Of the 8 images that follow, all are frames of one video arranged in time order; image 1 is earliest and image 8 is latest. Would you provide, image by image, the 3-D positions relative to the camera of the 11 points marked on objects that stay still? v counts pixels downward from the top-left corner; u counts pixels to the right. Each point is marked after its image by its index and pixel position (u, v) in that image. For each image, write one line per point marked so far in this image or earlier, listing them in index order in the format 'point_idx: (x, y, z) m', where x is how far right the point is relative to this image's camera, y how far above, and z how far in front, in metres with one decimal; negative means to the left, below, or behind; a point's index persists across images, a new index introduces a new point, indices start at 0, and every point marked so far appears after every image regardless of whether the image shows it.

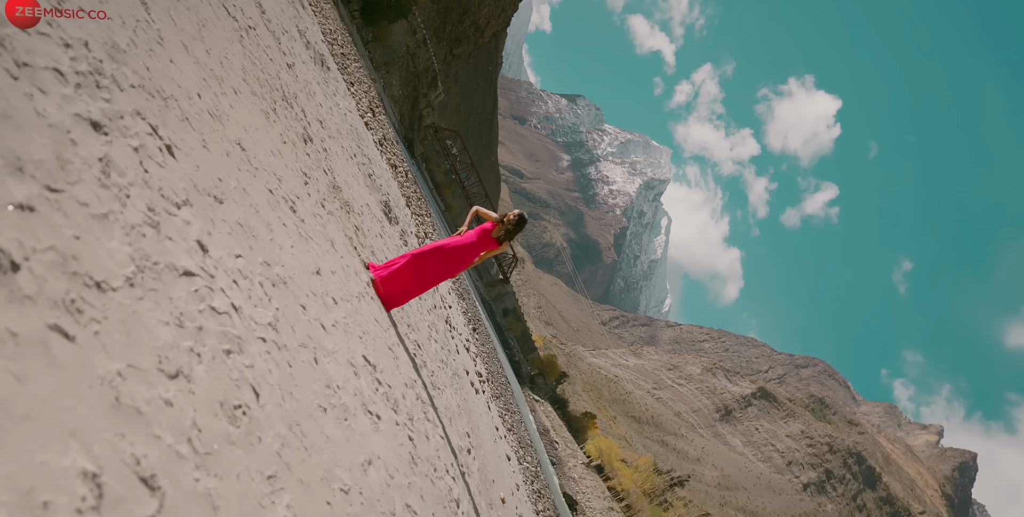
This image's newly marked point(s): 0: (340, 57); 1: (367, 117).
0: (-3.5, +4.1, +12.4) m
1: (-2.9, +3.0, +12.3) m
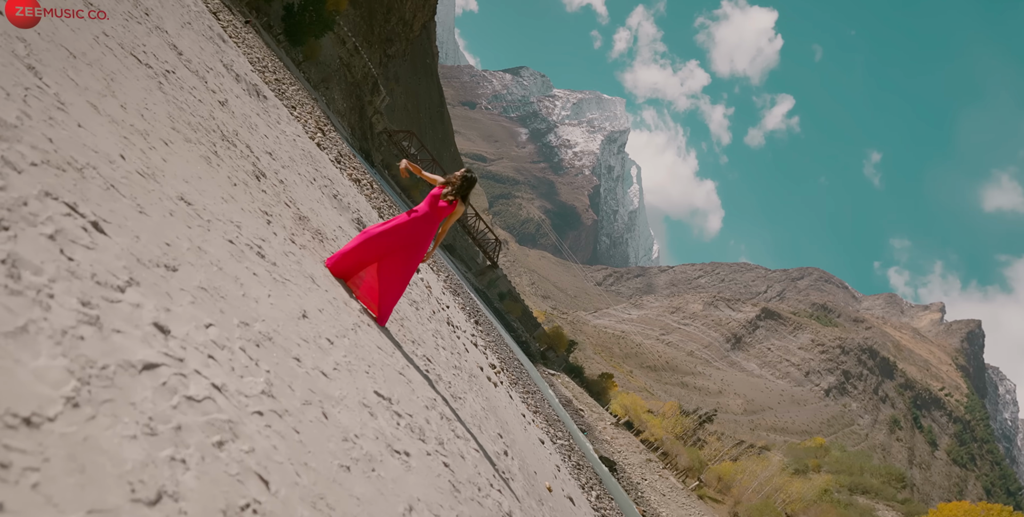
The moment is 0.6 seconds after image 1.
0: (-4.7, +3.4, +11.9) m
1: (-3.8, +2.5, +12.0) m
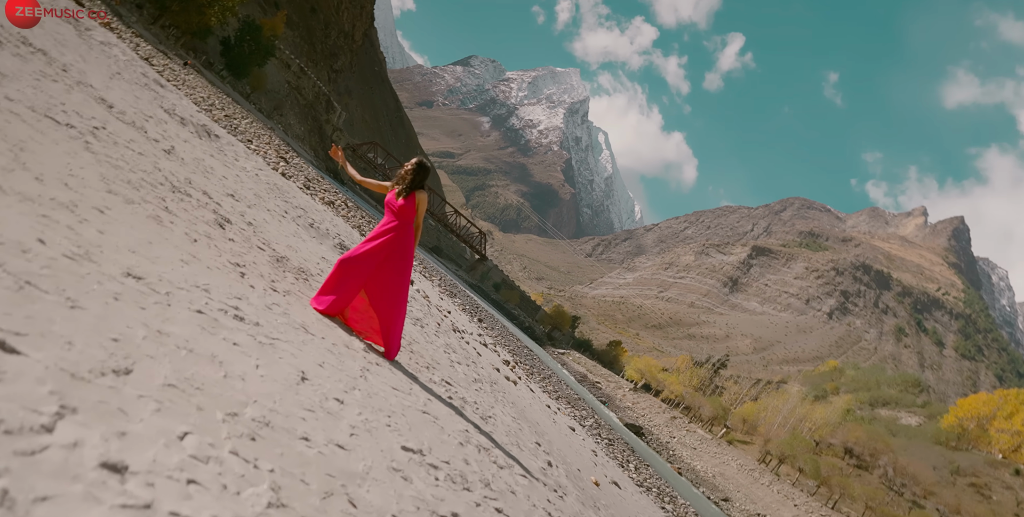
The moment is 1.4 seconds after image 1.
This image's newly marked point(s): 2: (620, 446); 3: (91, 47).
0: (-5.4, +2.6, +11.4) m
1: (-4.4, +1.8, +11.5) m
2: (+2.8, -5.0, +16.1) m
3: (-5.1, +2.6, +7.4) m
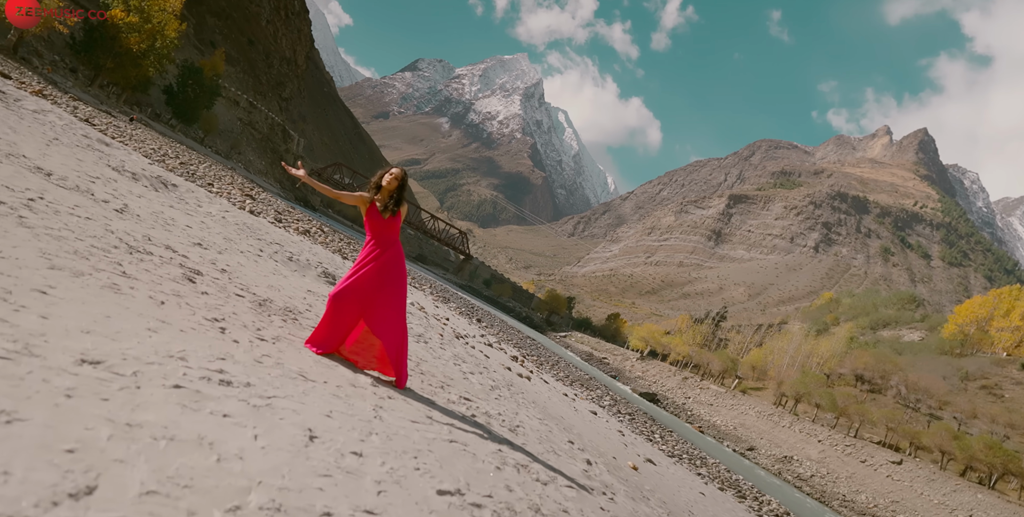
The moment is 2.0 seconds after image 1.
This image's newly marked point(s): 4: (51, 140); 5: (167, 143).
0: (-6.0, +1.6, +11.0) m
1: (-4.9, +1.0, +11.1) m
2: (+3.4, -4.2, +15.9) m
3: (-5.6, +1.6, +6.9) m
4: (-5.1, +1.3, +6.7) m
5: (-9.8, +3.3, +17.2) m
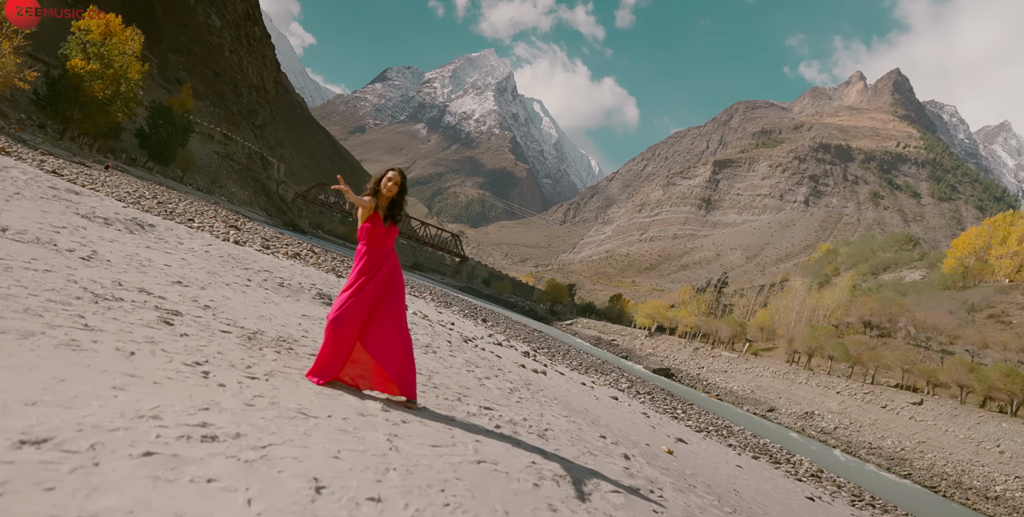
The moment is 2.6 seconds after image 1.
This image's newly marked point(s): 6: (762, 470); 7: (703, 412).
0: (-6.2, +0.9, +10.7) m
1: (-5.0, +0.5, +10.8) m
2: (+3.9, -3.6, +15.7) m
3: (-5.8, +0.9, +6.6) m
4: (-5.2, +0.7, +6.4) m
5: (-10.2, +2.0, +16.9) m
6: (+3.1, -2.7, +7.6) m
7: (+5.1, -4.1, +16.3) m
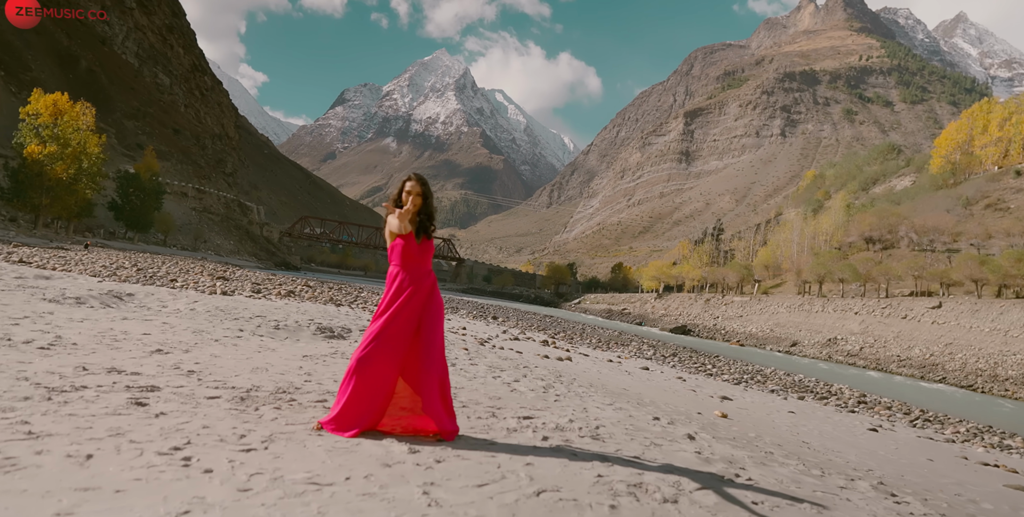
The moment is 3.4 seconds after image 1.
0: (-6.3, -0.3, +10.2) m
1: (-5.0, -0.5, +10.3) m
2: (+4.5, -2.5, +15.4) m
3: (-5.8, -0.2, +6.2) m
4: (-5.3, -0.4, +6.0) m
5: (-10.5, +0.1, +16.4) m
6: (+3.6, -1.8, +7.2) m
7: (+5.8, -2.7, +16.0) m
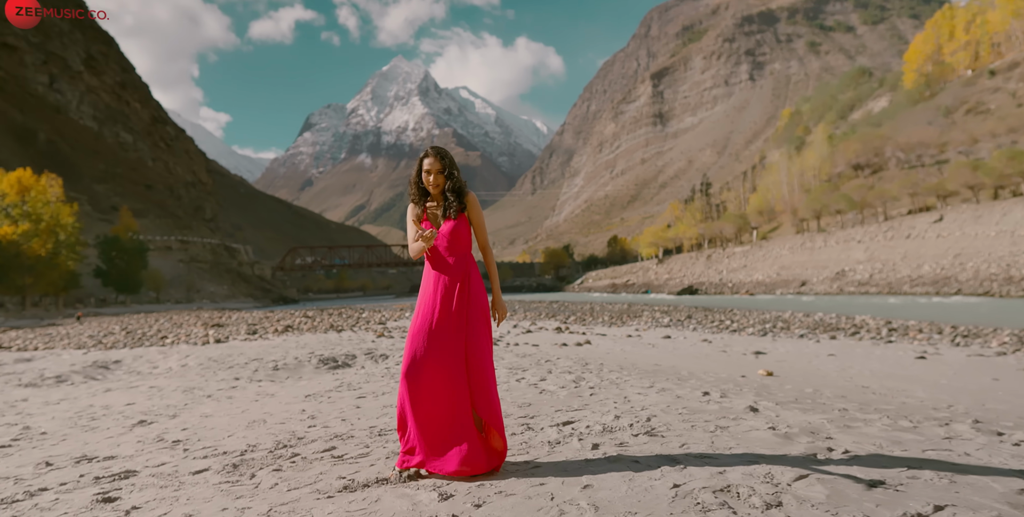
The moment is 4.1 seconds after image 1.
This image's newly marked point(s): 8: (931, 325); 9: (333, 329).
0: (-6.2, -1.3, +9.8) m
1: (-4.9, -1.2, +9.9) m
2: (+4.8, -1.4, +15.0) m
3: (-5.7, -1.2, +5.7) m
4: (-5.1, -1.2, +5.5) m
5: (-10.4, -1.7, +15.9) m
6: (+3.9, -1.0, +6.9) m
7: (+6.1, -1.4, +15.7) m
8: (+7.4, -1.2, +10.7) m
9: (-3.2, -1.3, +10.9) m
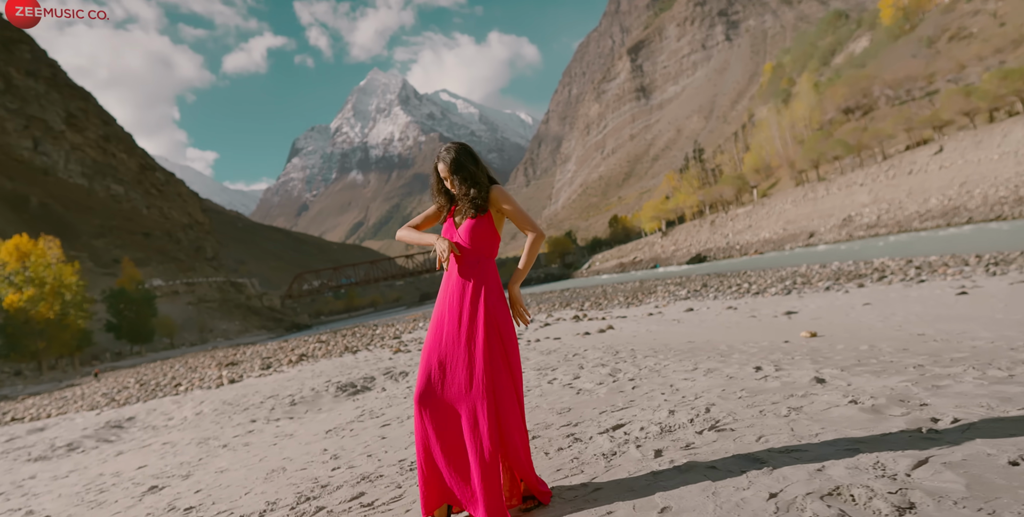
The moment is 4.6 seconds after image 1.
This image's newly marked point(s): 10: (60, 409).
0: (-5.8, -2.1, +9.6) m
1: (-4.6, -1.8, +9.7) m
2: (+5.1, -0.6, +14.7) m
3: (-5.4, -2.0, +5.5) m
4: (-4.8, -1.9, +5.3) m
5: (-9.9, -3.0, +15.7) m
6: (+4.1, -0.4, +6.6) m
7: (+6.4, -0.4, +15.4) m
8: (+7.6, 0.0, +10.4) m
9: (-2.9, -1.6, +10.7) m
10: (-7.1, -2.4, +9.5) m
